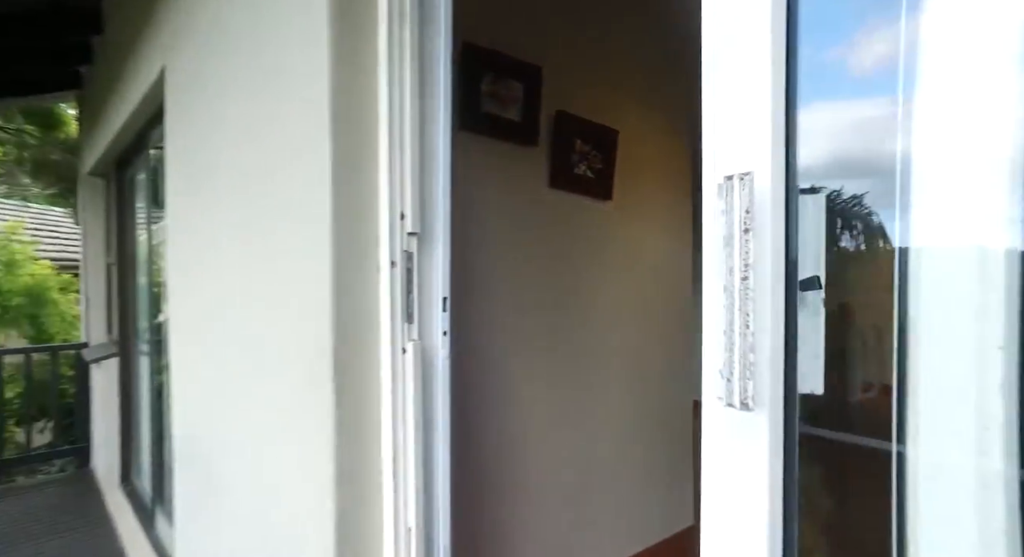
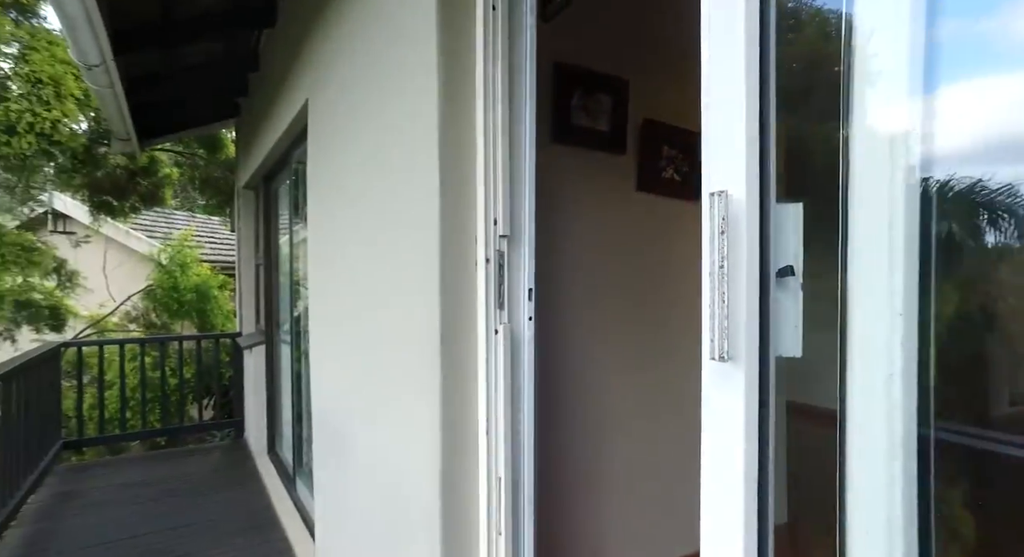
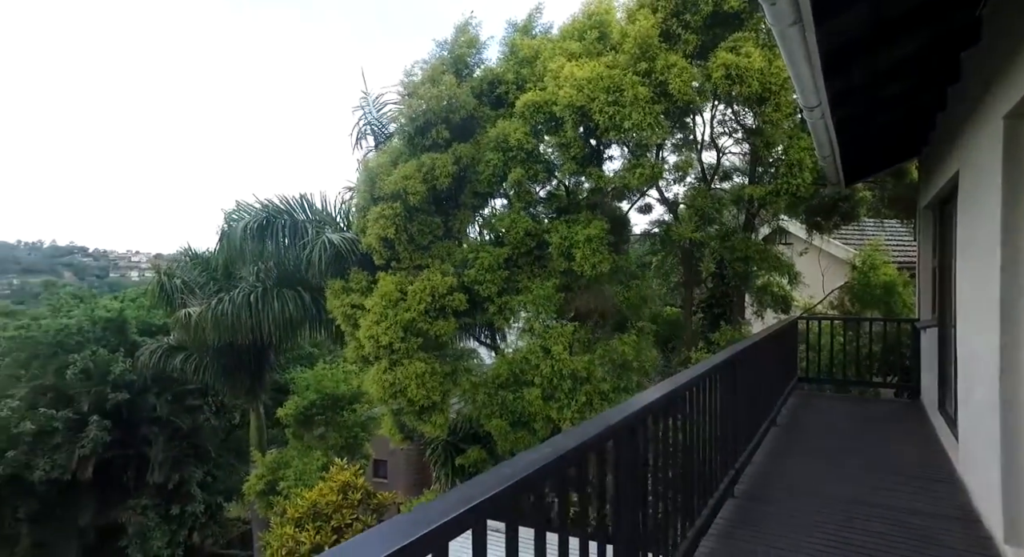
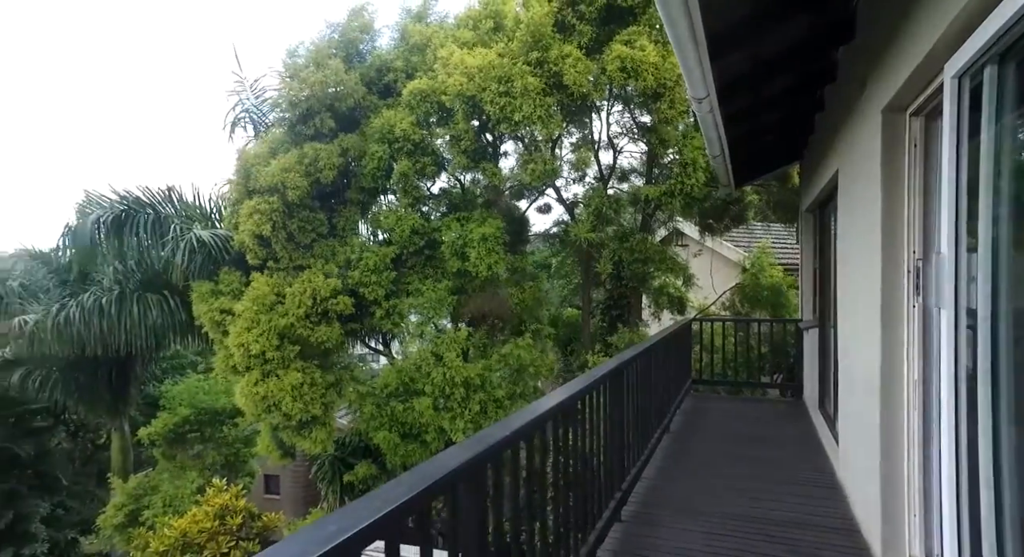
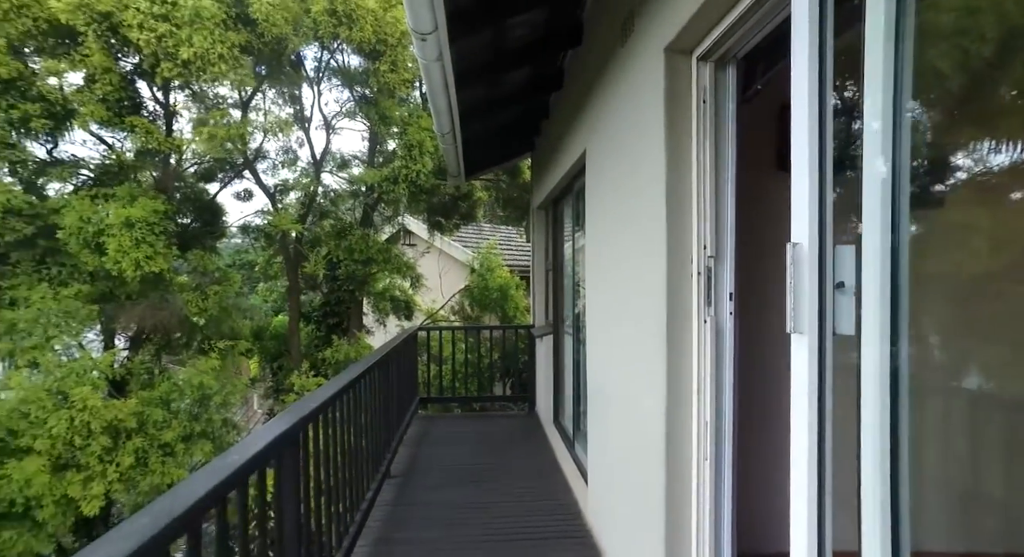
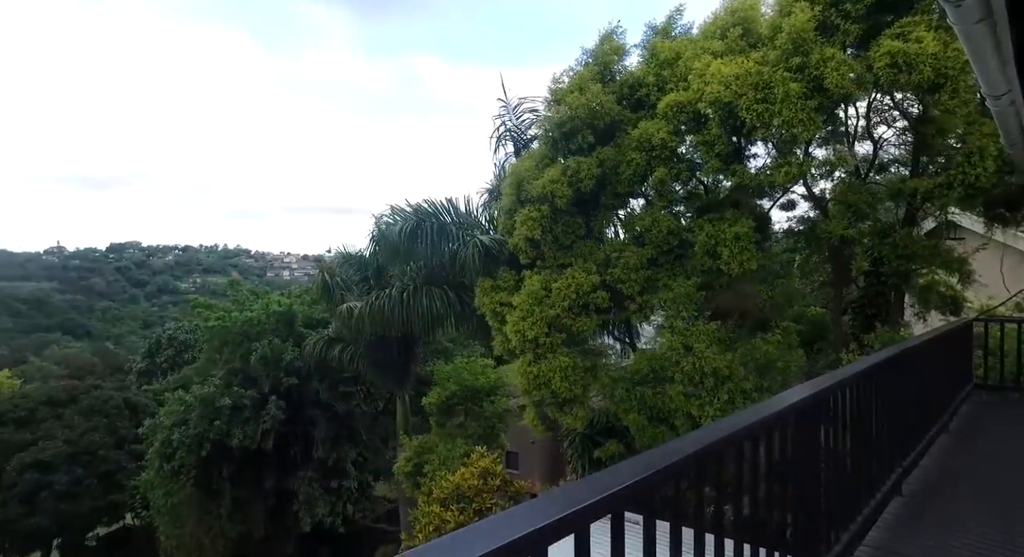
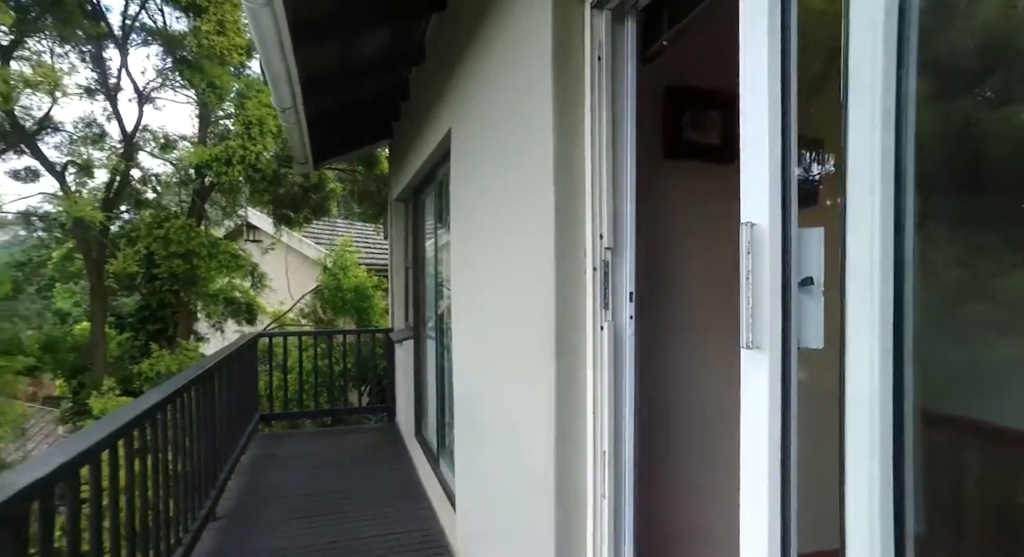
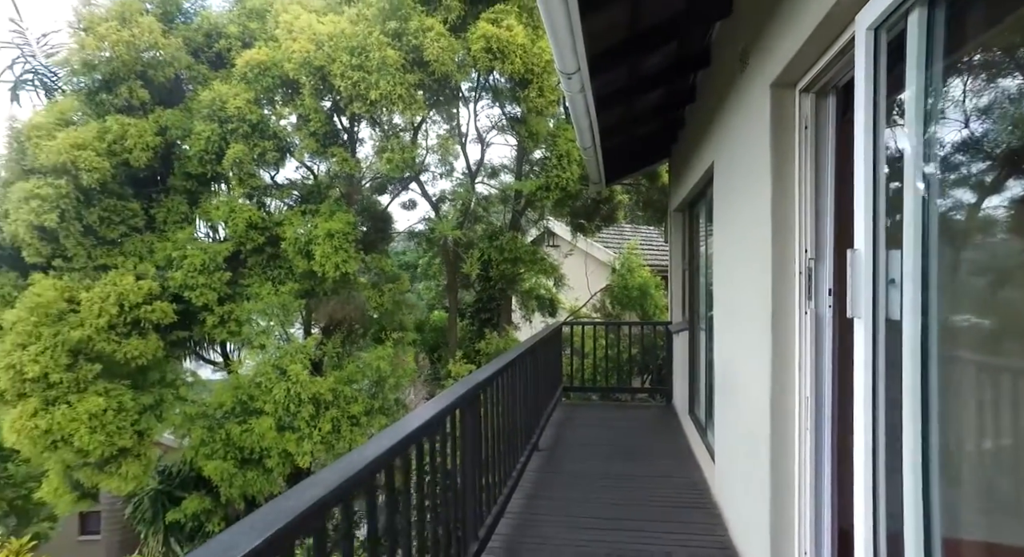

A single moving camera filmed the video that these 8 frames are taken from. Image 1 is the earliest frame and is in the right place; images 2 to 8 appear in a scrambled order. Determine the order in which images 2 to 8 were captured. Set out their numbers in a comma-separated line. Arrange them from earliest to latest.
2, 7, 5, 8, 4, 3, 6
